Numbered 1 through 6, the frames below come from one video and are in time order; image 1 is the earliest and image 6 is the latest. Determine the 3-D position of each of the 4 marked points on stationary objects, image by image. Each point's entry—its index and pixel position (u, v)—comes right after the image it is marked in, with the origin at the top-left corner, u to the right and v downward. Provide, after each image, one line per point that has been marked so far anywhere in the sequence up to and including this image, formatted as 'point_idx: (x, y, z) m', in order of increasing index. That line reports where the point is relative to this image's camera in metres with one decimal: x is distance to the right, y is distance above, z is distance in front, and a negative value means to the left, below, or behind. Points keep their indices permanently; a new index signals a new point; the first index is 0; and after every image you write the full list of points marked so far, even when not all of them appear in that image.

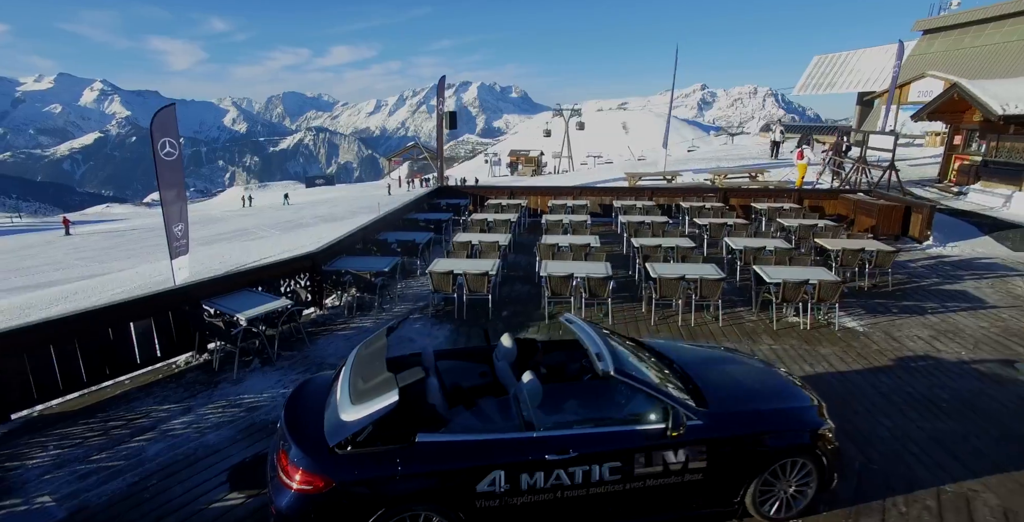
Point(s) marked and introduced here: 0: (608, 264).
0: (+1.4, 0.0, +7.8) m
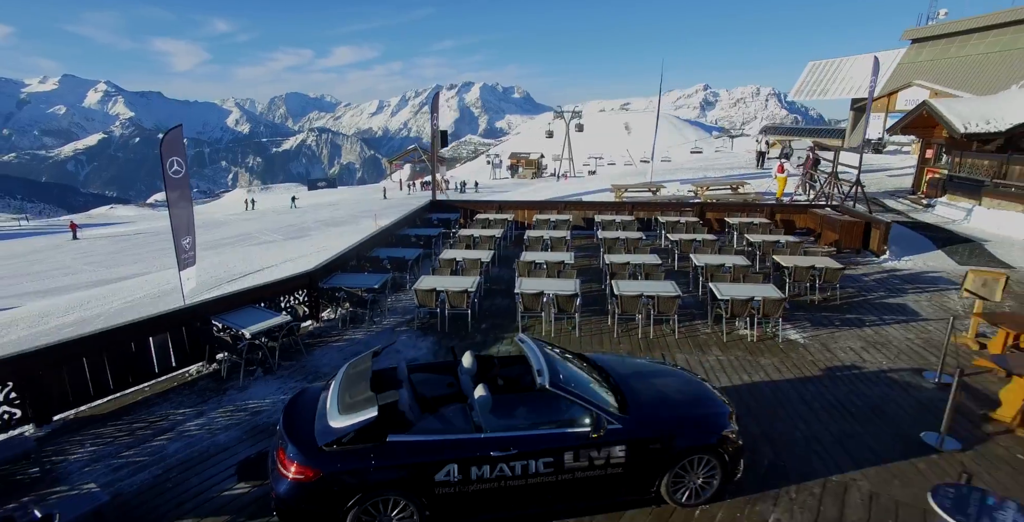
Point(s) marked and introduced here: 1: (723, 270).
0: (+1.1, -0.3, +8.7) m
1: (+3.7, -0.2, +9.1) m
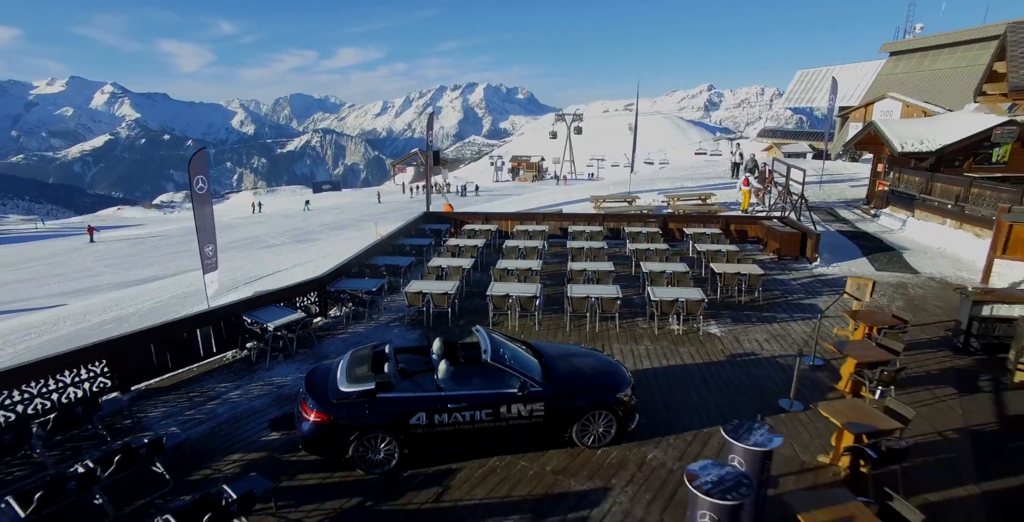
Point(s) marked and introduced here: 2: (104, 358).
0: (+0.5, -0.5, +10.5) m
1: (+3.2, -0.3, +10.9) m
2: (-5.5, -1.3, +7.1) m
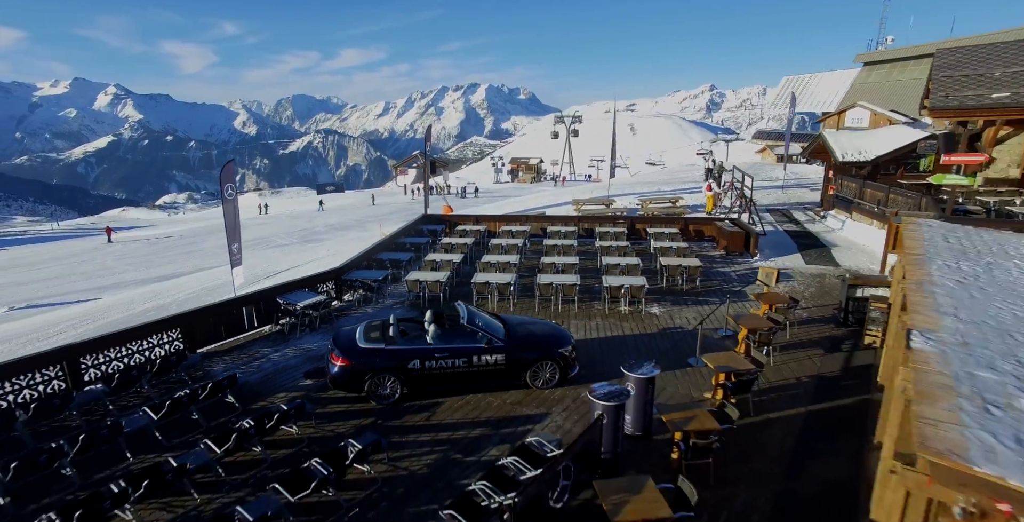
0: (+0.1, -0.3, +12.8) m
1: (+2.7, -0.2, +13.3) m
2: (-6.0, -1.2, +9.5) m
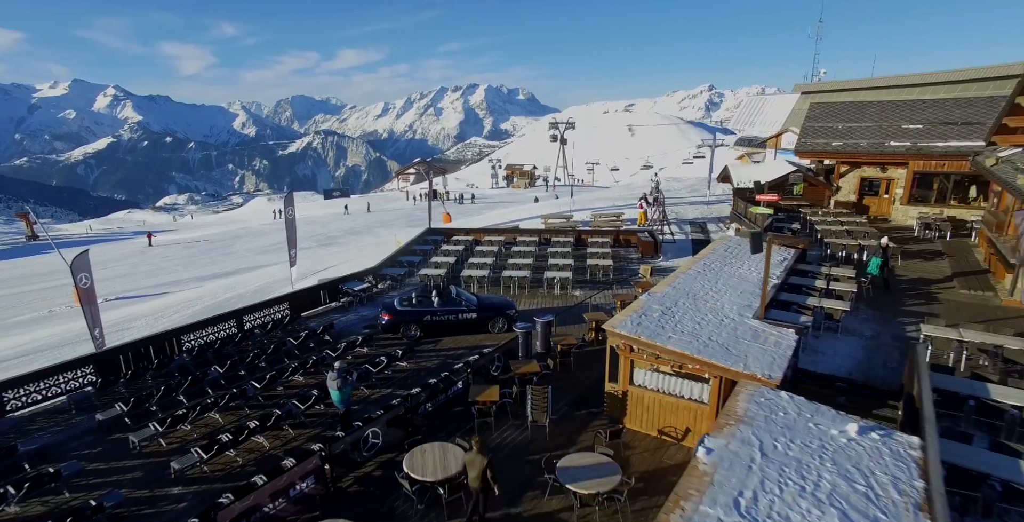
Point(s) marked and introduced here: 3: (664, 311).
0: (-0.9, -0.4, +19.6) m
1: (+1.8, -0.2, +20.1) m
2: (-6.9, -1.3, +16.3) m
3: (+3.2, -1.1, +11.0) m
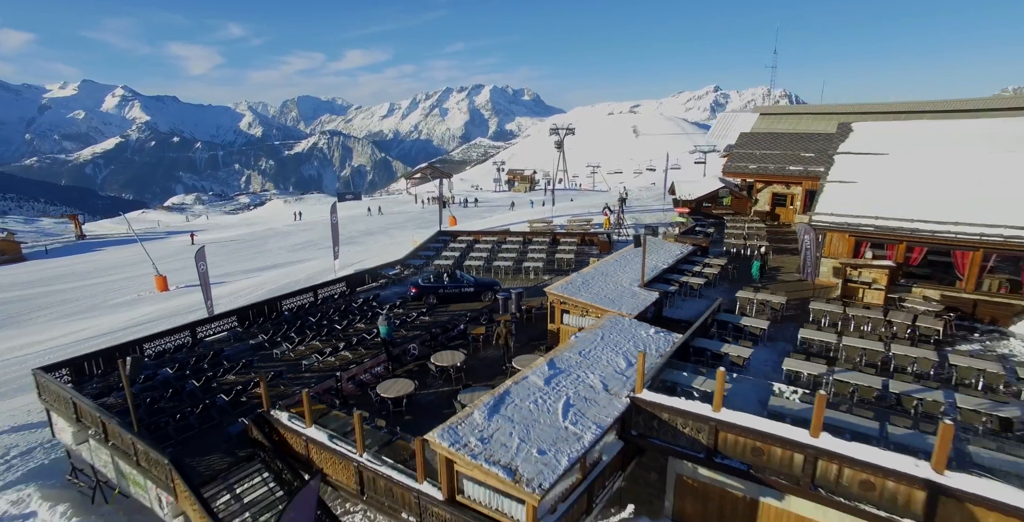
0: (-1.4, -0.1, +26.9) m
1: (+1.2, +0.1, +27.3) m
2: (-7.6, -0.9, +23.6) m
3: (+2.5, -0.7, +18.2) m
